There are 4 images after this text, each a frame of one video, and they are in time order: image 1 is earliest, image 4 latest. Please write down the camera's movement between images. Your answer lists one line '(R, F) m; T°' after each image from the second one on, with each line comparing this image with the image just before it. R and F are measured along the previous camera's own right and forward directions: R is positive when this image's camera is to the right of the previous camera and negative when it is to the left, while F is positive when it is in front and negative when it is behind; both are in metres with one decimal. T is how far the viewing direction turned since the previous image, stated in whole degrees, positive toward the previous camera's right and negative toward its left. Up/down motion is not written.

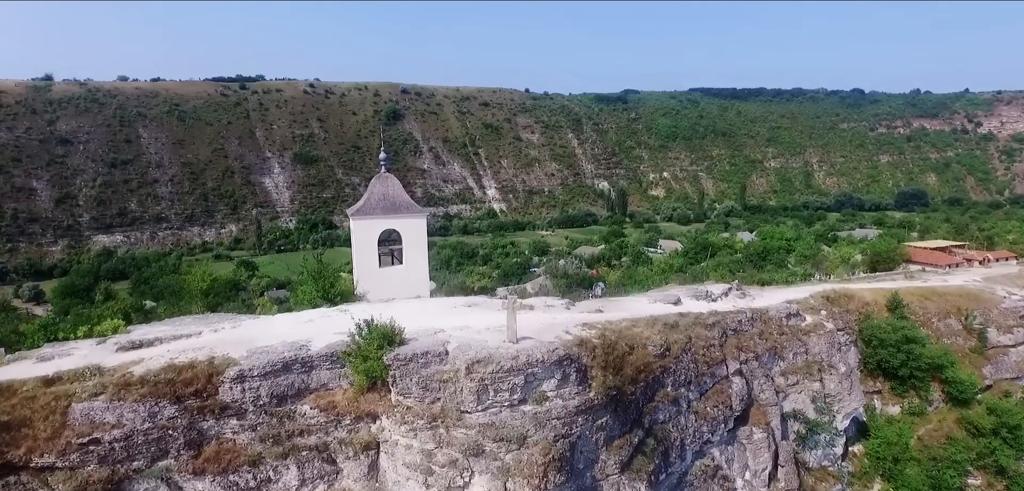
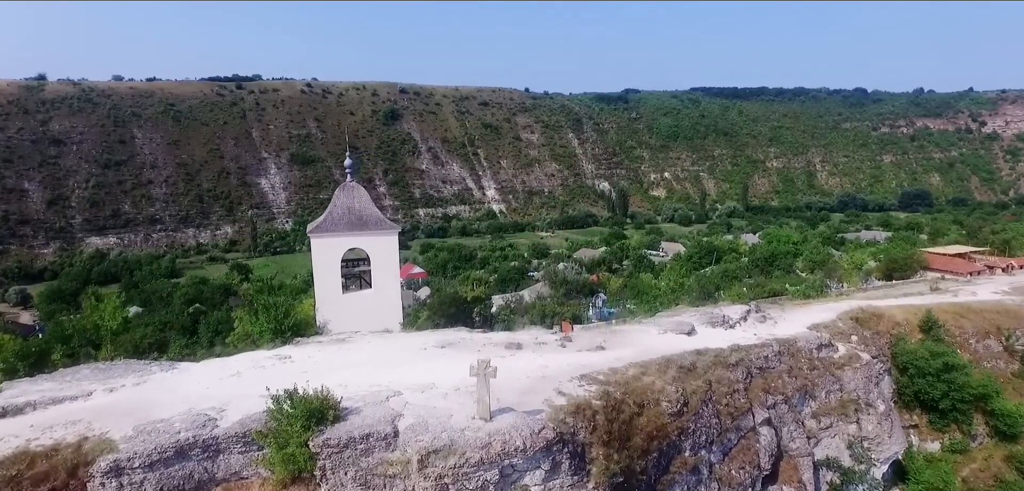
(+0.2, +1.5) m; 0°
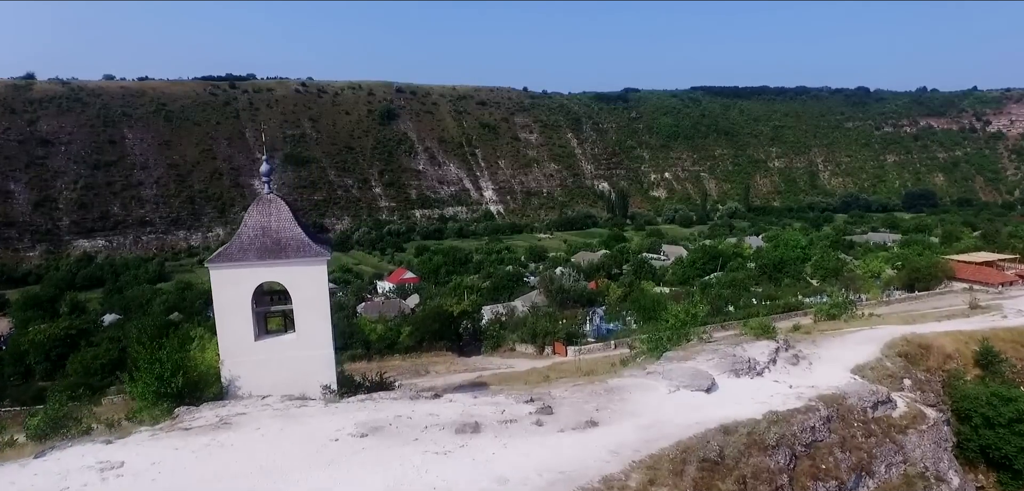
(+0.4, +2.2) m; 0°
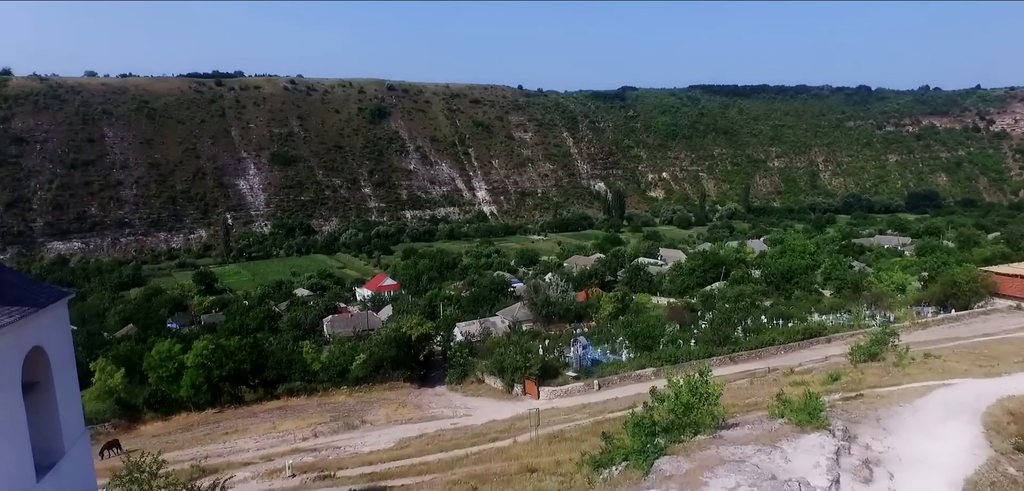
(+0.9, +3.5) m; 0°
